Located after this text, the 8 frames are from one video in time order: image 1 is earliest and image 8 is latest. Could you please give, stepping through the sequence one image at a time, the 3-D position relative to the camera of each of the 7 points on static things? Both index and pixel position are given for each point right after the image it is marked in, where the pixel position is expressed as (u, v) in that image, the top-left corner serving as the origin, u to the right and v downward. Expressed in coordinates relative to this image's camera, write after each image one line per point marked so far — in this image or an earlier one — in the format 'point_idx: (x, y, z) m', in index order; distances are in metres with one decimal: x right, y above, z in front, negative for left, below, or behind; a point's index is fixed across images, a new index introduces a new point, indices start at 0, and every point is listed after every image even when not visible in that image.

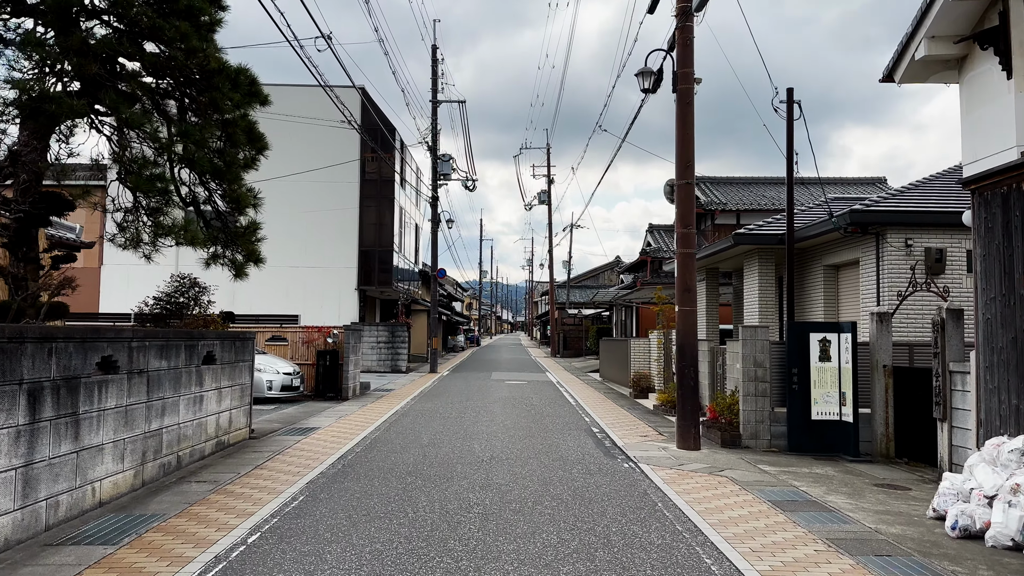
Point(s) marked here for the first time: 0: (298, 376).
0: (-3.8, -1.6, +13.6) m
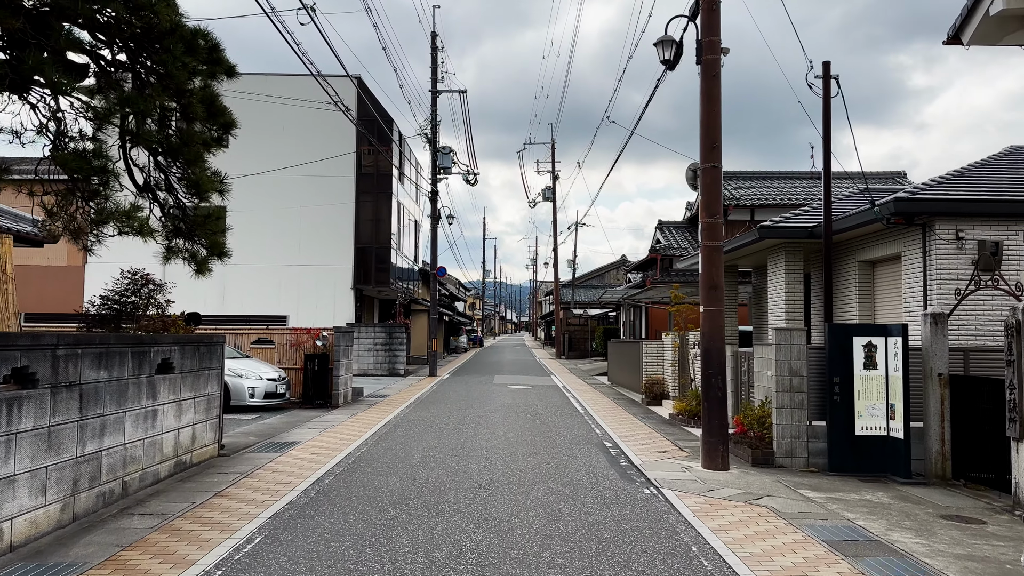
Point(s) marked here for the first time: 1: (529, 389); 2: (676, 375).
0: (-3.8, -1.5, +12.6) m
1: (+0.4, -2.2, +17.1) m
2: (+2.8, -1.5, +13.3) m
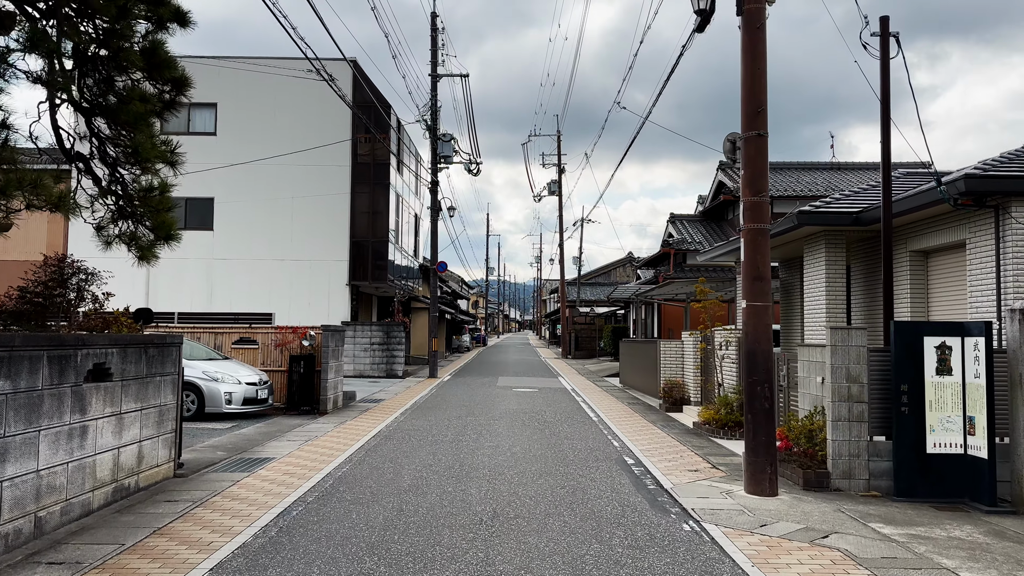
0: (-3.7, -1.5, +11.4) m
1: (+0.5, -2.1, +15.9) m
2: (+2.9, -1.4, +12.1) m
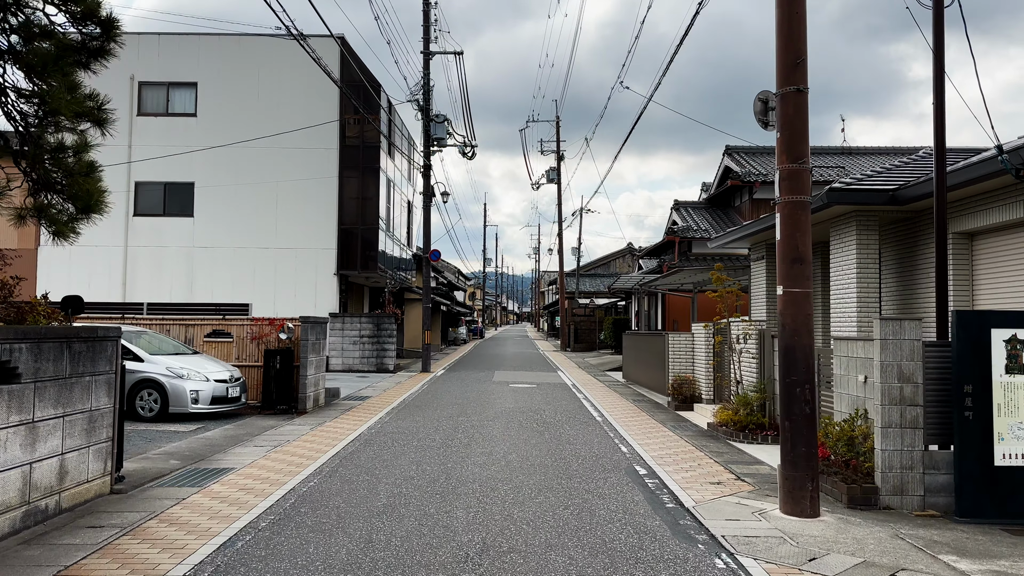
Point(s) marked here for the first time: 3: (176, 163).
0: (-3.7, -1.3, +10.4) m
1: (+0.4, -1.9, +14.9) m
2: (+2.9, -1.2, +11.1) m
3: (-8.2, +3.1, +18.9) m
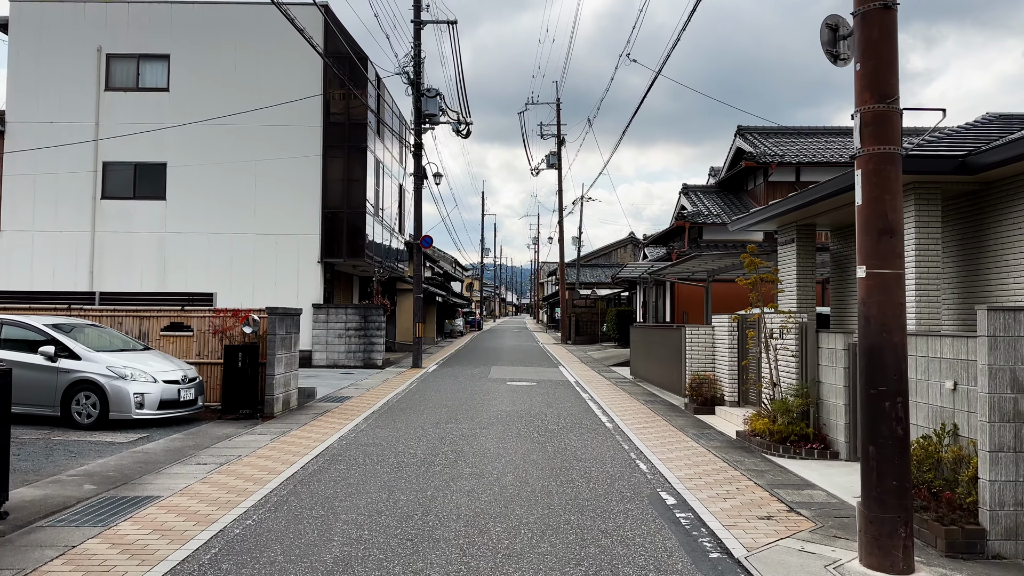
0: (-3.8, -1.1, +9.0) m
1: (+0.4, -1.7, +13.6) m
2: (+2.8, -1.1, +9.8) m
3: (-8.2, +3.3, +17.4) m
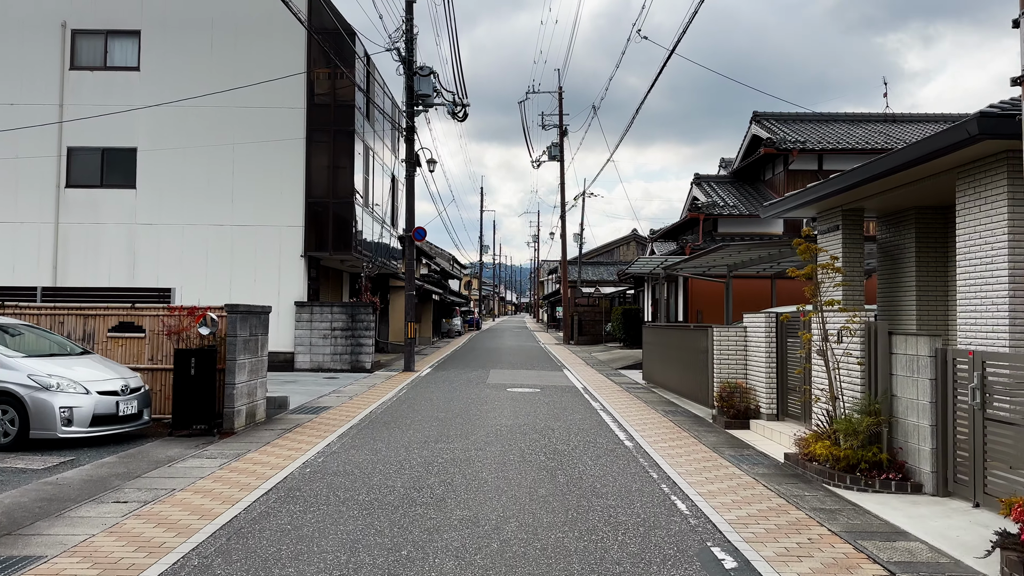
0: (-3.7, -1.1, +7.6) m
1: (+0.4, -1.6, +12.2) m
2: (+2.8, -1.0, +8.4) m
3: (-8.2, +3.4, +16.0) m
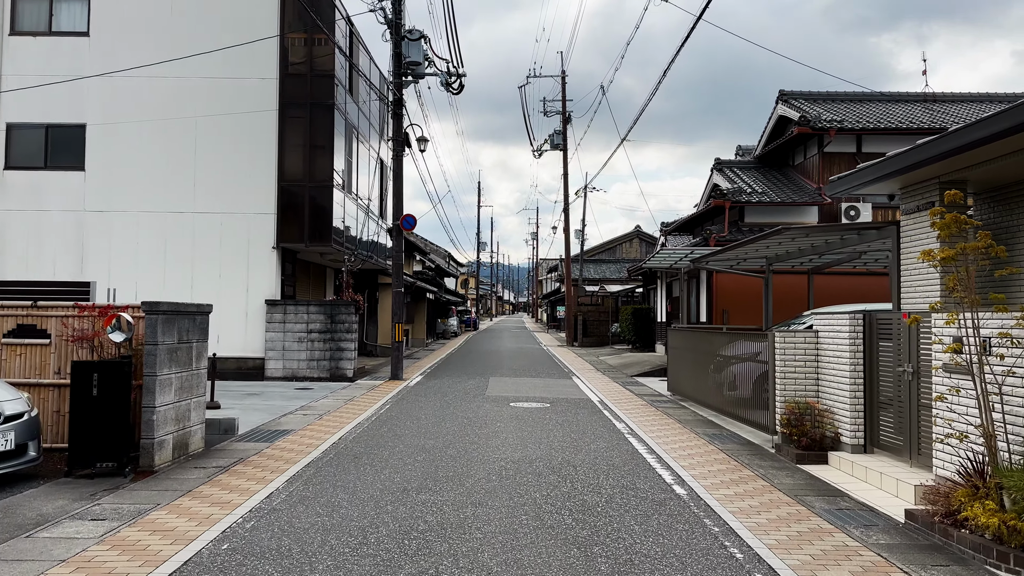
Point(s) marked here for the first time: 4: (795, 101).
0: (-3.7, -1.0, +5.6) m
1: (+0.4, -1.6, +10.2) m
2: (+2.9, -0.9, +6.4) m
3: (-8.2, +3.5, +14.0) m
4: (+6.4, +4.2, +17.3) m
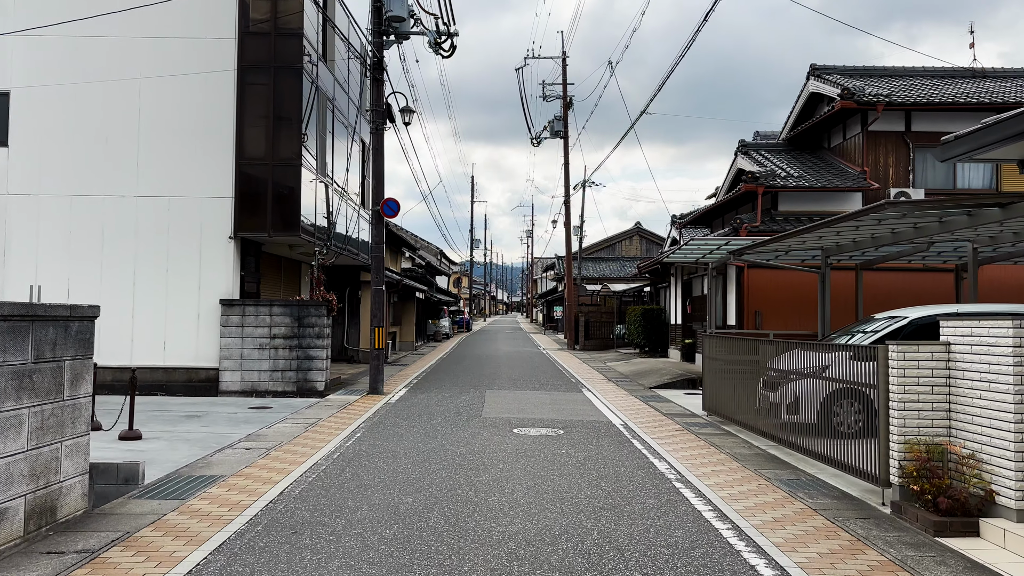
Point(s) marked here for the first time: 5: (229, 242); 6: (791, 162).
0: (-3.6, -1.0, +3.5) m
1: (+0.5, -1.5, +8.1) m
2: (+3.0, -0.9, +4.4) m
3: (-8.2, +3.5, +11.9) m
4: (+6.3, +4.2, +15.3) m
5: (-4.4, +0.7, +11.9) m
6: (+5.5, +2.5, +15.1) m
